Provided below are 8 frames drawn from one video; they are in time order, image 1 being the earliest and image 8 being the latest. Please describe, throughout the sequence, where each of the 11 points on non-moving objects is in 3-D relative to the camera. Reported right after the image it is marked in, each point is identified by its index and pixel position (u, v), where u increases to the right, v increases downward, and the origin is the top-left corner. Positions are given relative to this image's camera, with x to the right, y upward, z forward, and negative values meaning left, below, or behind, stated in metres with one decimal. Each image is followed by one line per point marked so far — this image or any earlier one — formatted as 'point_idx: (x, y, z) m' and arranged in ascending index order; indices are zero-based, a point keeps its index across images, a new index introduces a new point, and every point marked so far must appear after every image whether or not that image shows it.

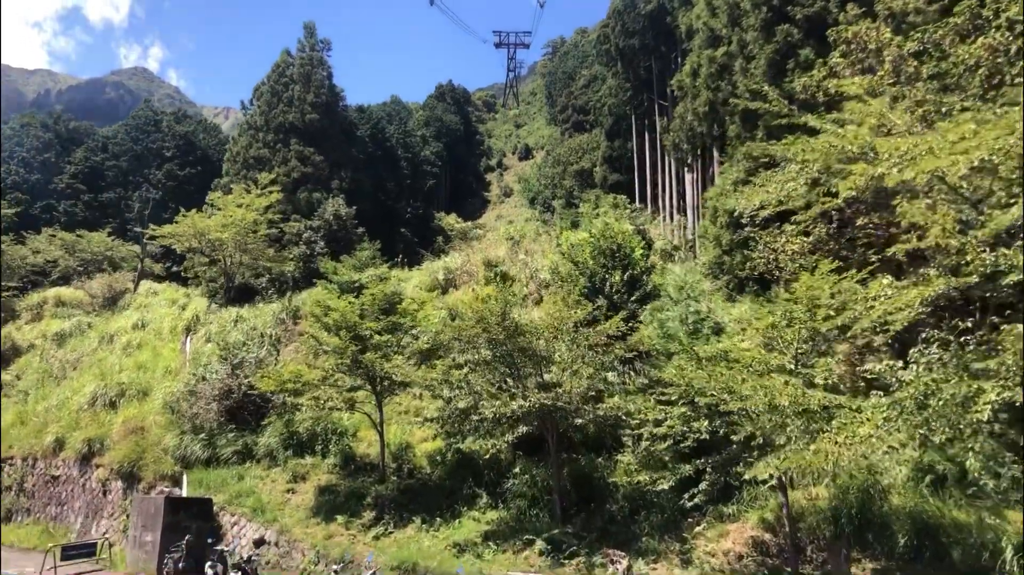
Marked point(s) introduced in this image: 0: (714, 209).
0: (+3.0, +1.2, +13.8) m
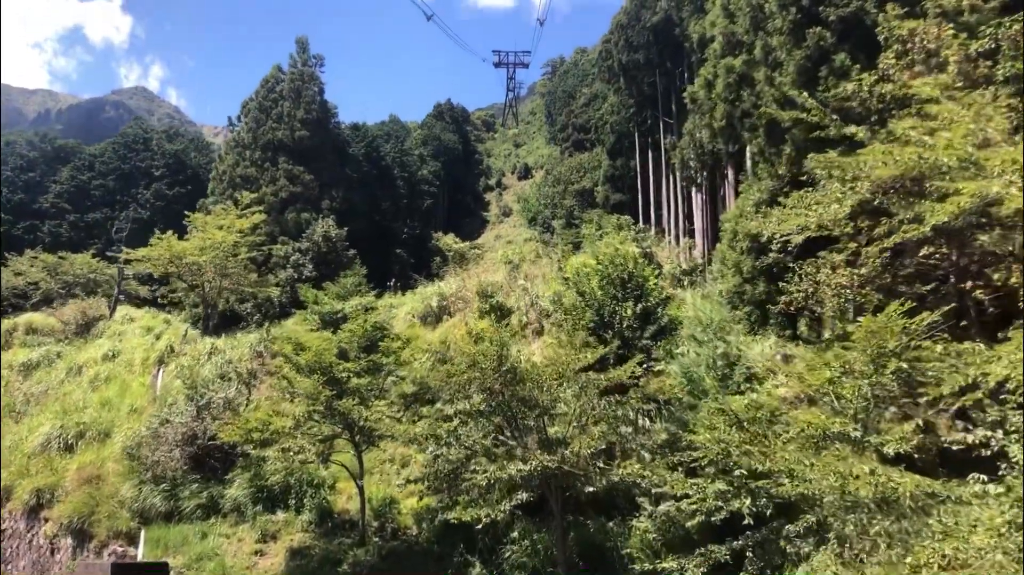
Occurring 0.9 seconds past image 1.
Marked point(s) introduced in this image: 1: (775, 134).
0: (+3.0, +0.7, +12.6) m
1: (+3.2, +1.8, +11.1) m
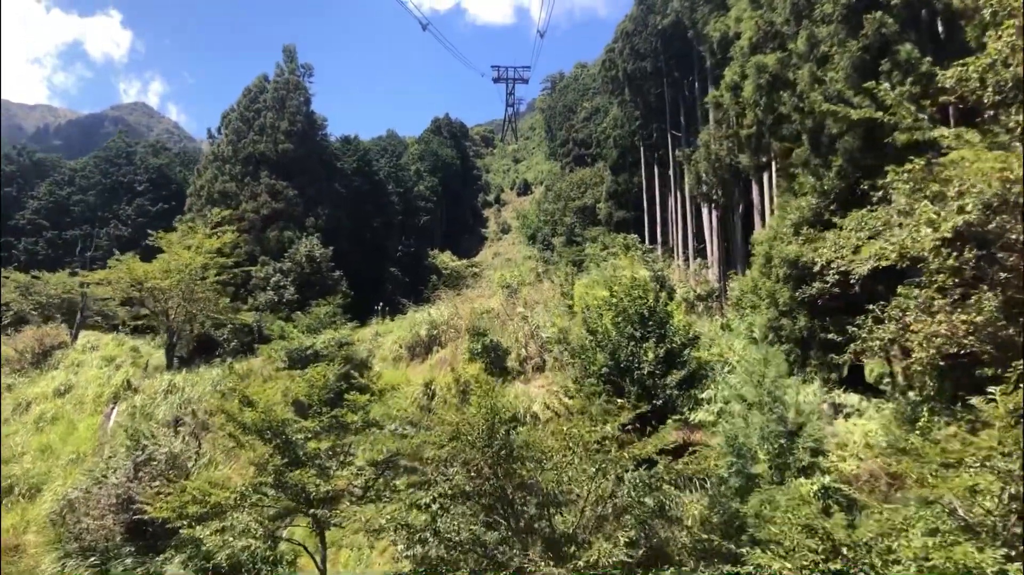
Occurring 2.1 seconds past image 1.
0: (+2.9, +0.4, +10.9) m
1: (+3.1, +1.5, +9.4) m
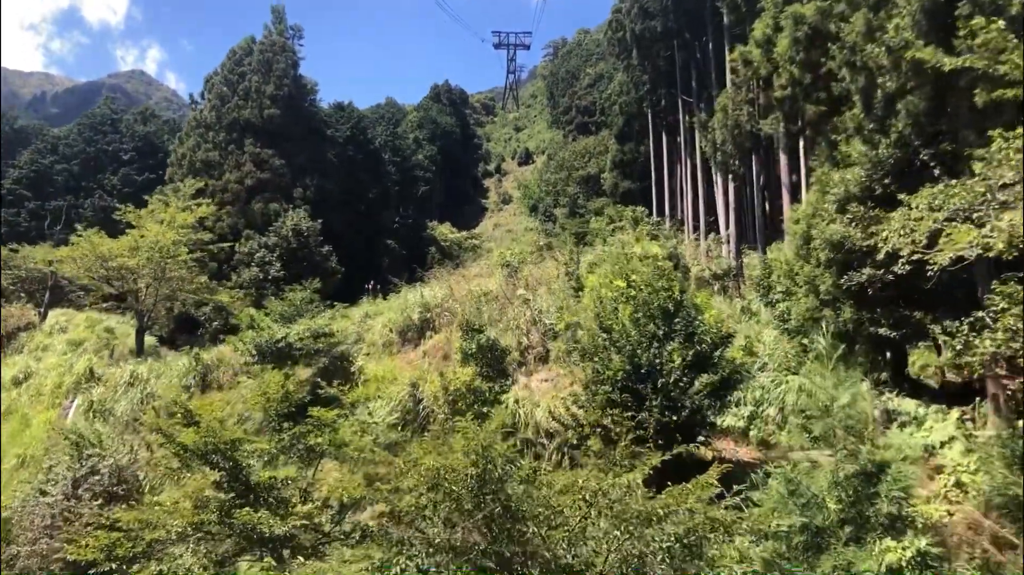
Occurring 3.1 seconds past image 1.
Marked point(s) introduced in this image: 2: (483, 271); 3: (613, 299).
0: (+2.9, +0.5, +9.5) m
1: (+3.1, +1.6, +8.0) m
2: (-0.6, +0.3, +17.6) m
3: (+0.8, -0.1, +7.6) m
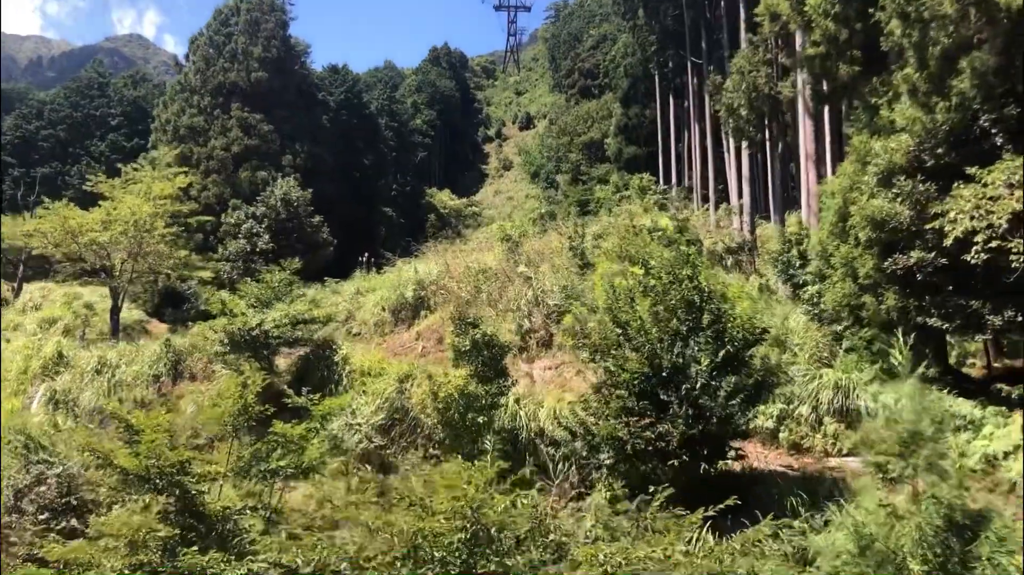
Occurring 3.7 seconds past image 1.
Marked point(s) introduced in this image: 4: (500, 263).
0: (+2.9, +0.7, +8.5) m
1: (+3.1, +1.7, +7.0) m
2: (-0.5, +0.8, +16.6) m
3: (+0.8, 0.0, +6.7) m
4: (-0.2, +0.4, +13.5) m
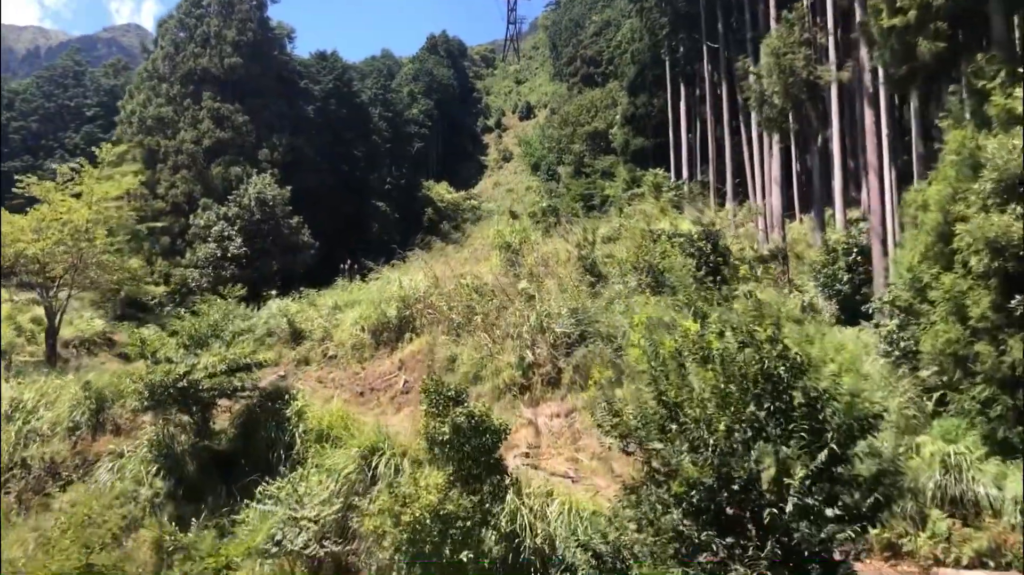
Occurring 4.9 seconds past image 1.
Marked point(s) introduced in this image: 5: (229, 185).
0: (+2.9, +0.4, +6.6) m
1: (+3.1, +1.4, +5.0) m
2: (-0.6, +0.6, +14.7) m
3: (+0.8, -0.3, +4.8) m
4: (-0.2, +0.1, +11.6) m
5: (-5.7, +2.1, +18.6) m
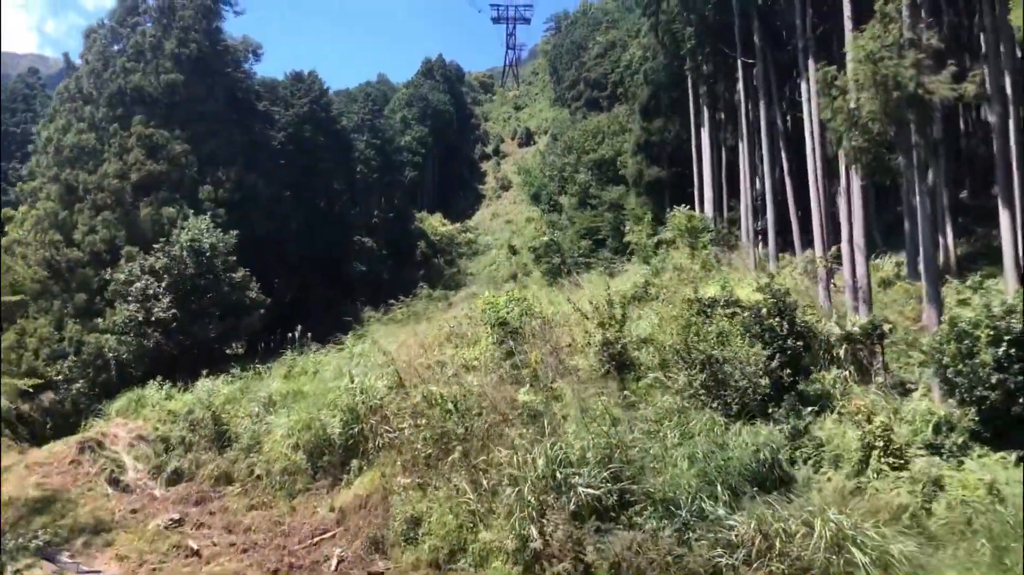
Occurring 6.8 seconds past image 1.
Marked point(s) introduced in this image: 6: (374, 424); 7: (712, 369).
0: (+2.9, -0.4, +3.1) m
1: (+3.1, +0.7, +1.5) m
2: (-0.6, -0.4, +11.1) m
3: (+0.8, -1.0, +1.2) m
4: (-0.2, -0.8, +8.0) m
5: (-5.7, +1.0, +15.1) m
6: (-1.2, -1.2, +8.0) m
7: (+1.8, -0.7, +8.3) m
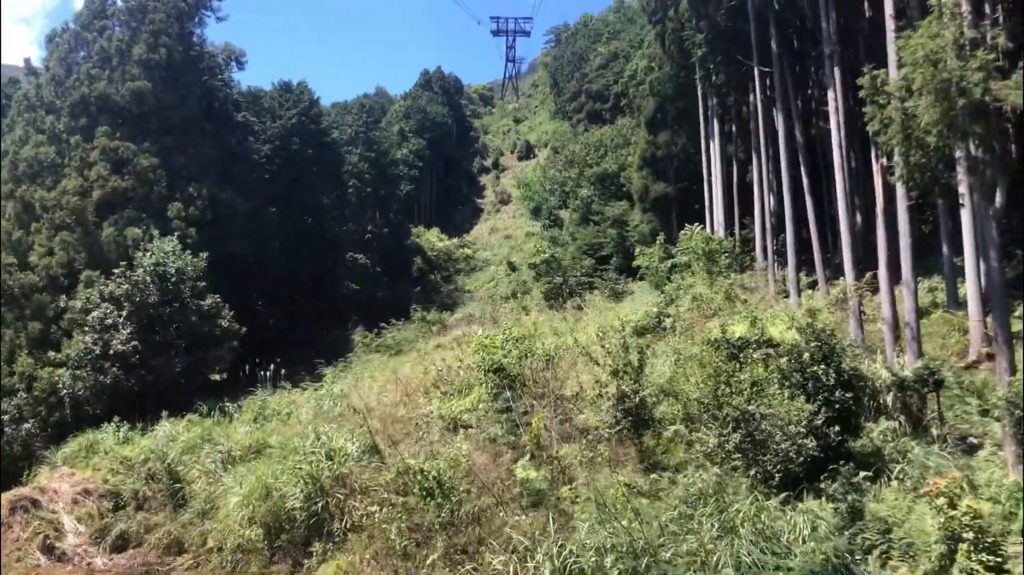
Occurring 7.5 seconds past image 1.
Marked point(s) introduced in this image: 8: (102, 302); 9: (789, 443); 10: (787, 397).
0: (+2.9, -0.6, +1.7) m
1: (+3.1, +0.5, +0.1) m
2: (-0.6, -0.8, +9.7) m
3: (+0.8, -1.2, -0.2) m
4: (-0.2, -1.1, +6.6) m
5: (-5.7, +0.5, +13.7) m
6: (-1.2, -1.5, +6.6) m
7: (+1.8, -1.0, +6.9) m
8: (-5.6, -0.2, +12.5) m
9: (+2.0, -1.1, +6.7) m
10: (+2.2, -0.9, +7.3) m
